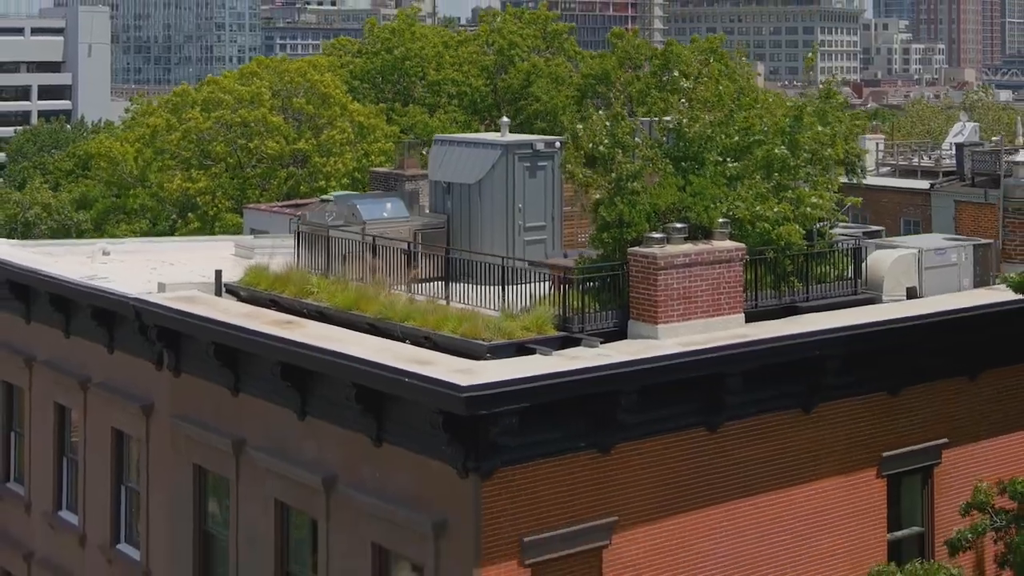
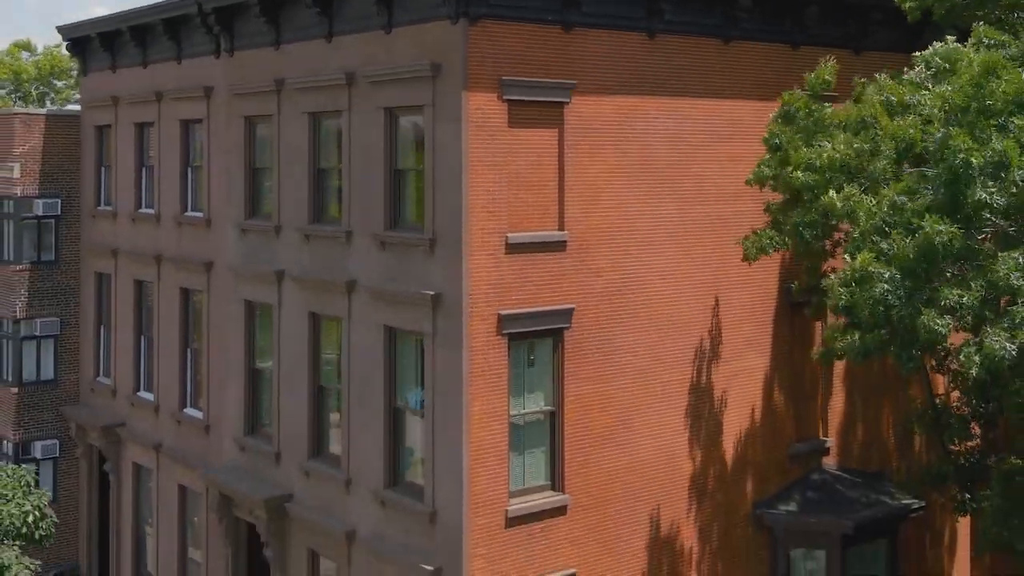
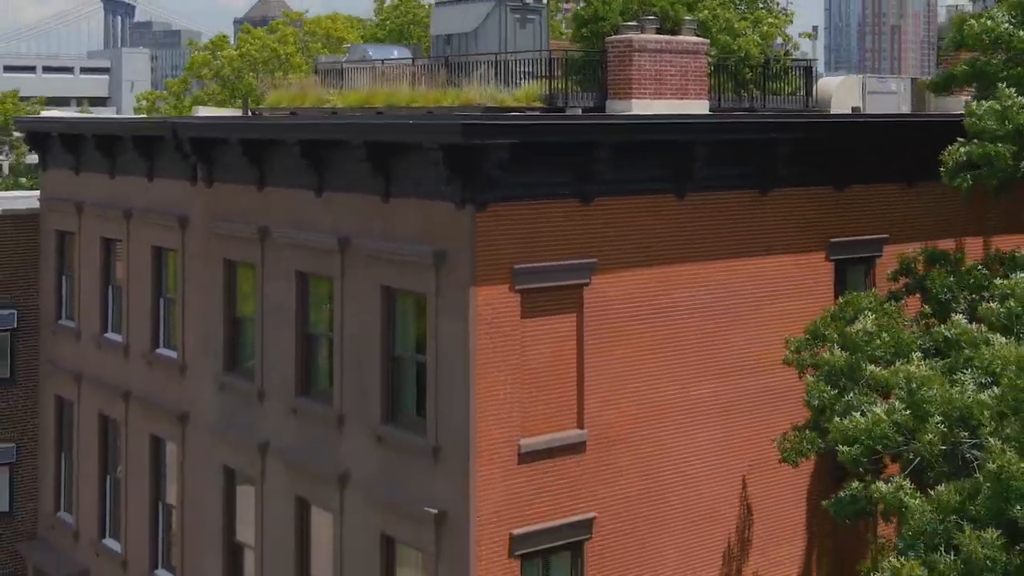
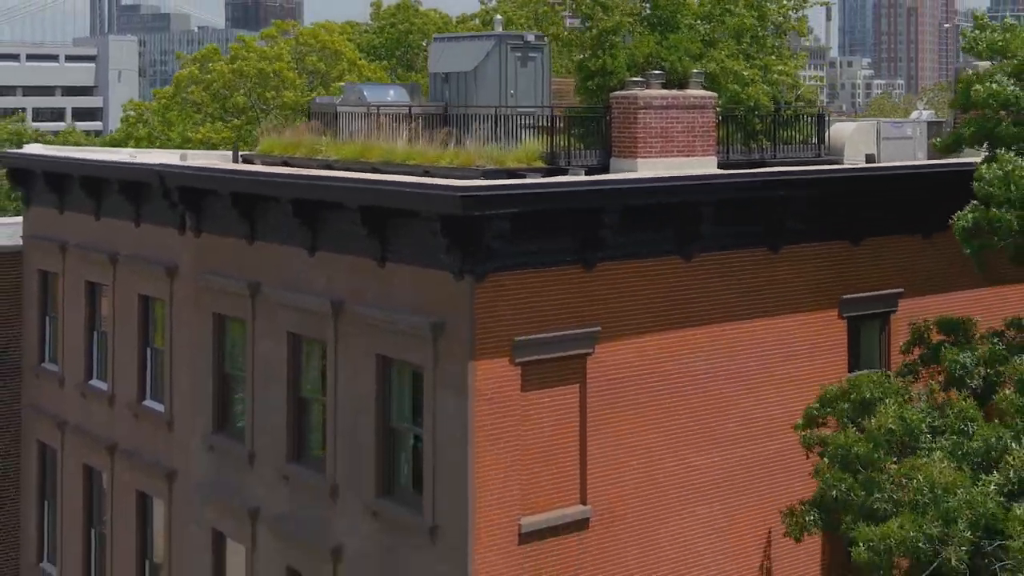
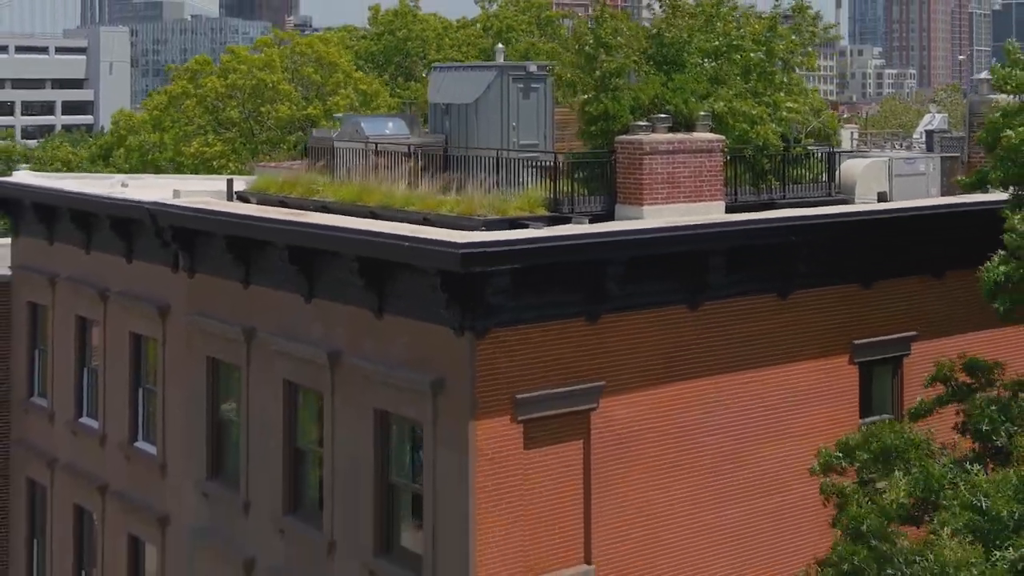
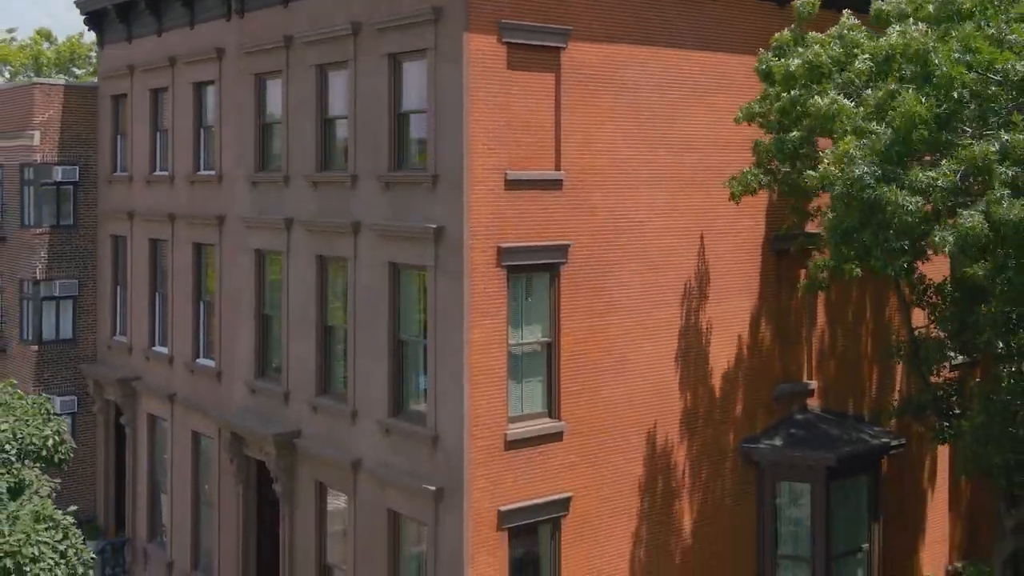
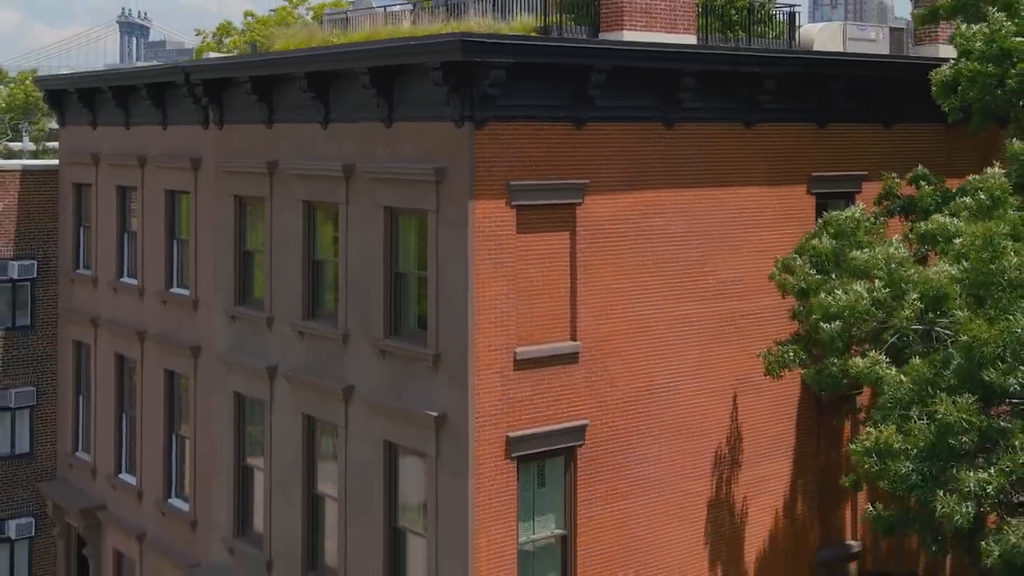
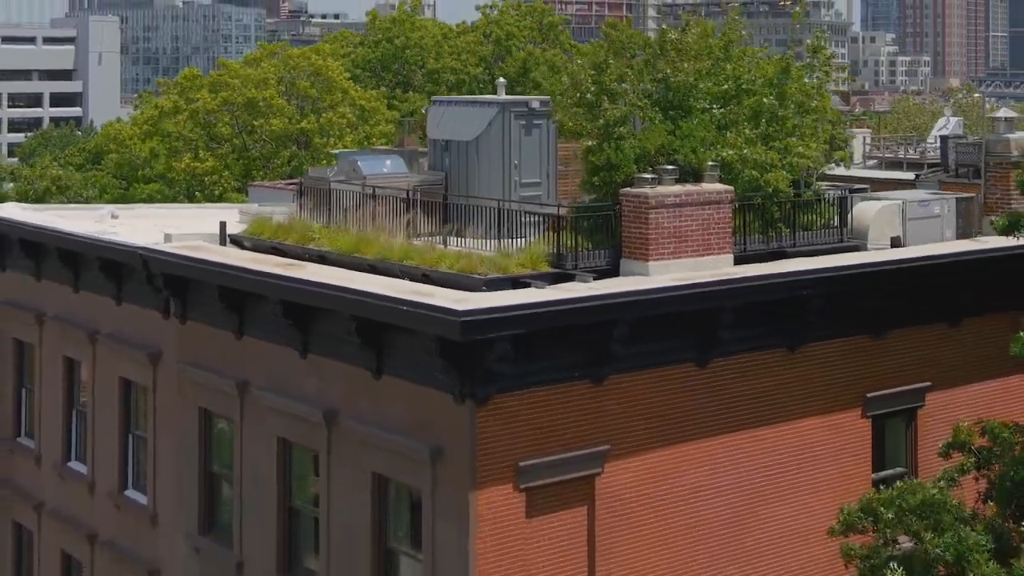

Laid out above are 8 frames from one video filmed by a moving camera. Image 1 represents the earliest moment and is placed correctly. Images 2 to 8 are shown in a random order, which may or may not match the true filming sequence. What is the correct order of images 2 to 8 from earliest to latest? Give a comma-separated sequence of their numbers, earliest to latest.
8, 5, 4, 3, 7, 2, 6
